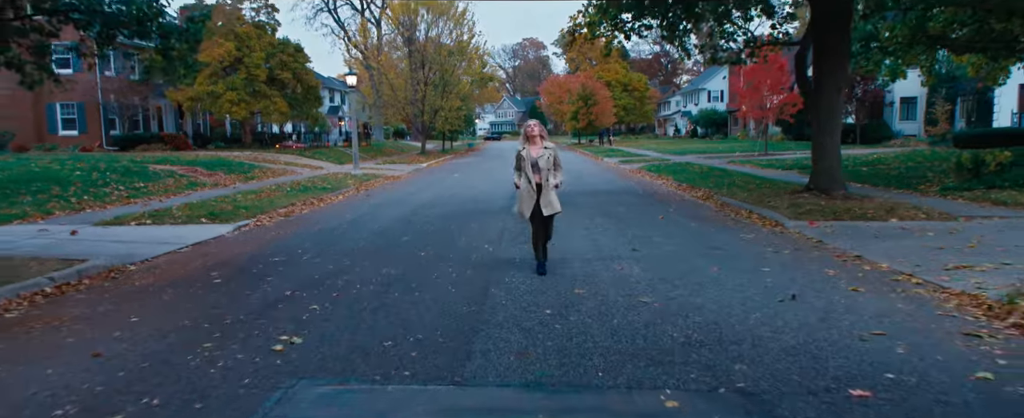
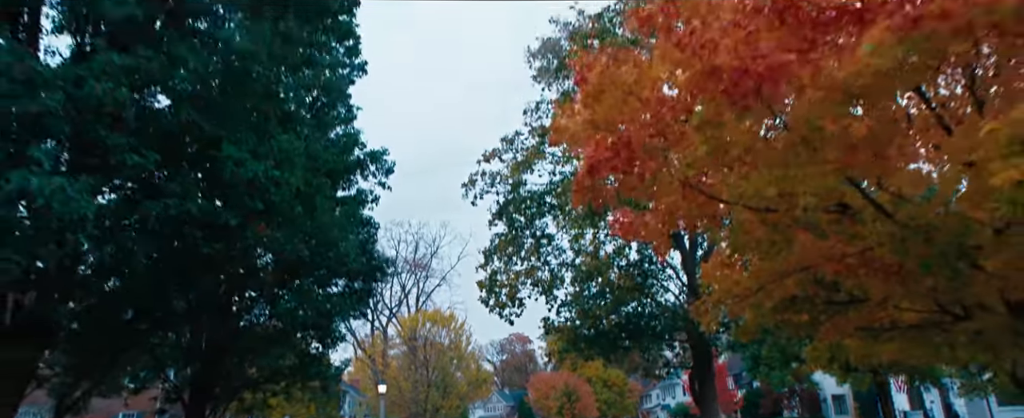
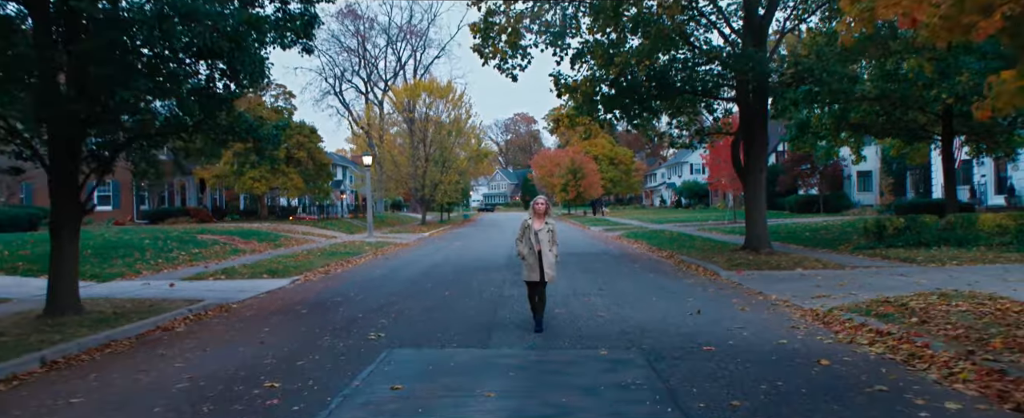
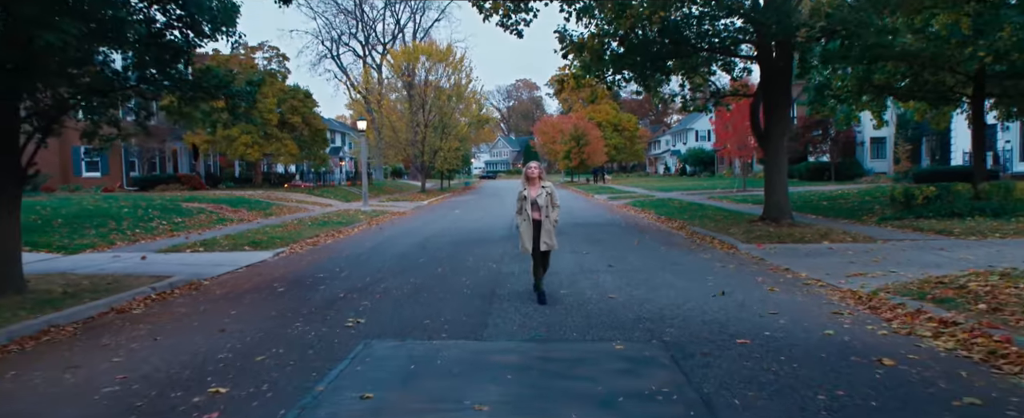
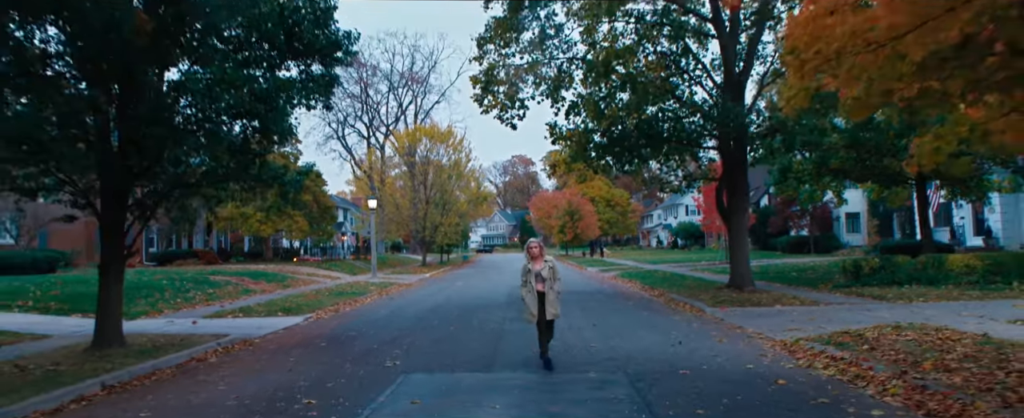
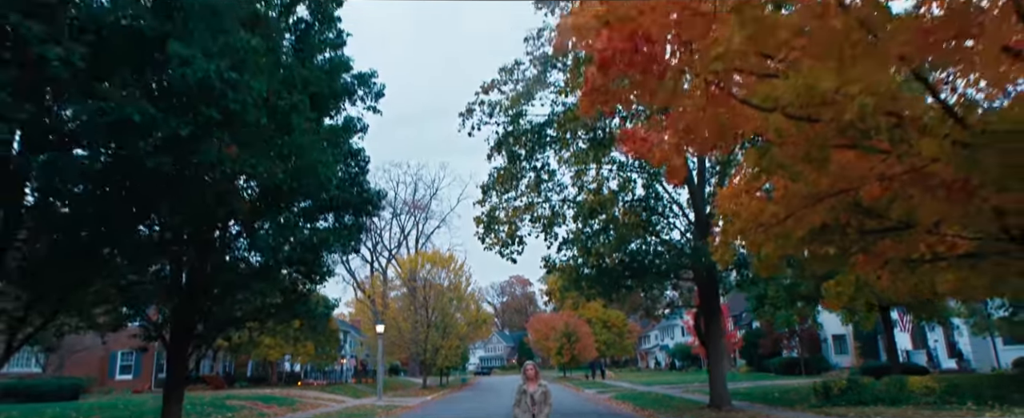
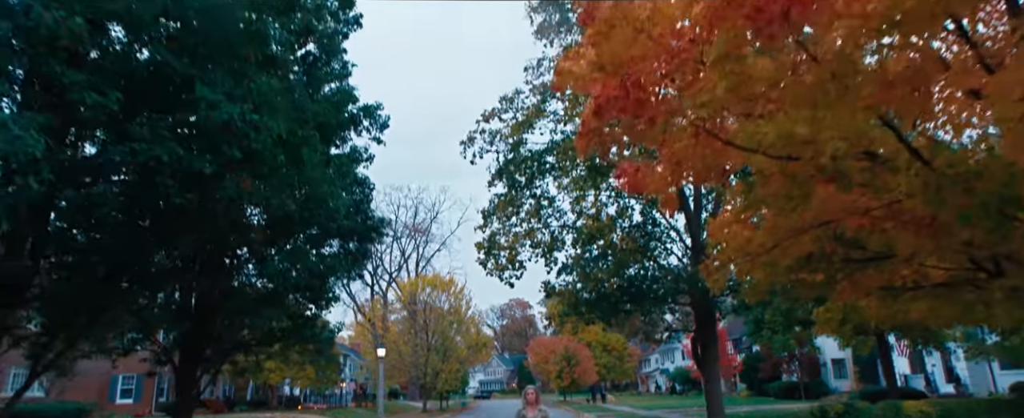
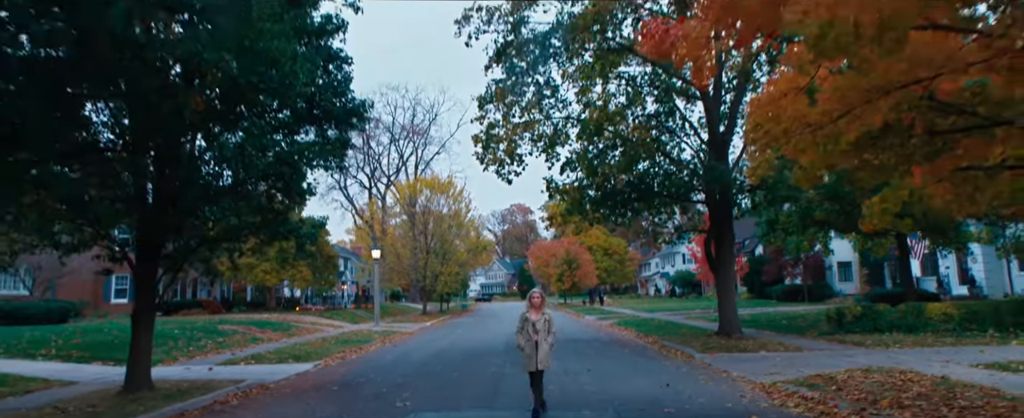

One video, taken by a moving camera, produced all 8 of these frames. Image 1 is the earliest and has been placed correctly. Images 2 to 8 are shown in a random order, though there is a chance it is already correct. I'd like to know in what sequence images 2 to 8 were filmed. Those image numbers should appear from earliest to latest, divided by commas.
4, 3, 5, 8, 6, 7, 2
